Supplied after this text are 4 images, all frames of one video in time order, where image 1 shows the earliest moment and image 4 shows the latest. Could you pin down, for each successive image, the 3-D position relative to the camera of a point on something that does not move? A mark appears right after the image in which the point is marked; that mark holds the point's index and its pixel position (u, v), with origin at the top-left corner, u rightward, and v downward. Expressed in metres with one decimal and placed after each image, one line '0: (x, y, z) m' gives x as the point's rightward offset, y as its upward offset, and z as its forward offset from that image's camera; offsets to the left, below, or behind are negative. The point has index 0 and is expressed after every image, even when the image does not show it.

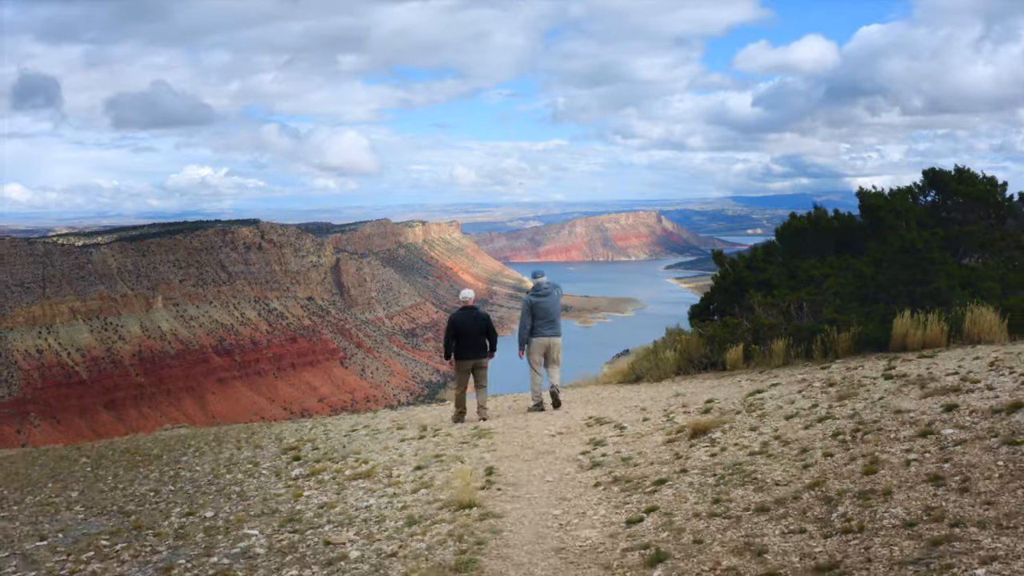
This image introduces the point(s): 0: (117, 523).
0: (-5.4, -3.2, +10.2) m
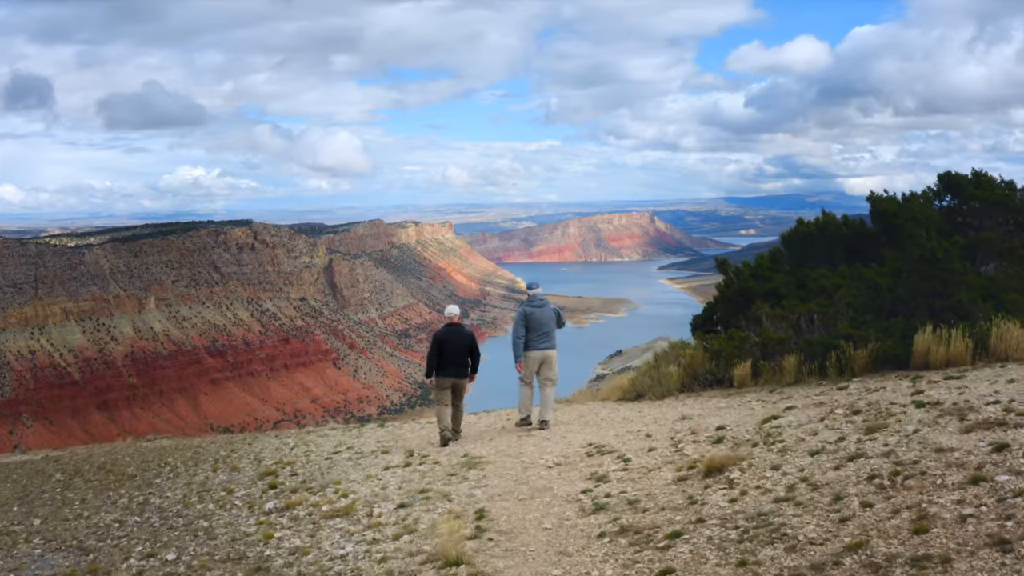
0: (-5.5, -3.5, +9.0) m
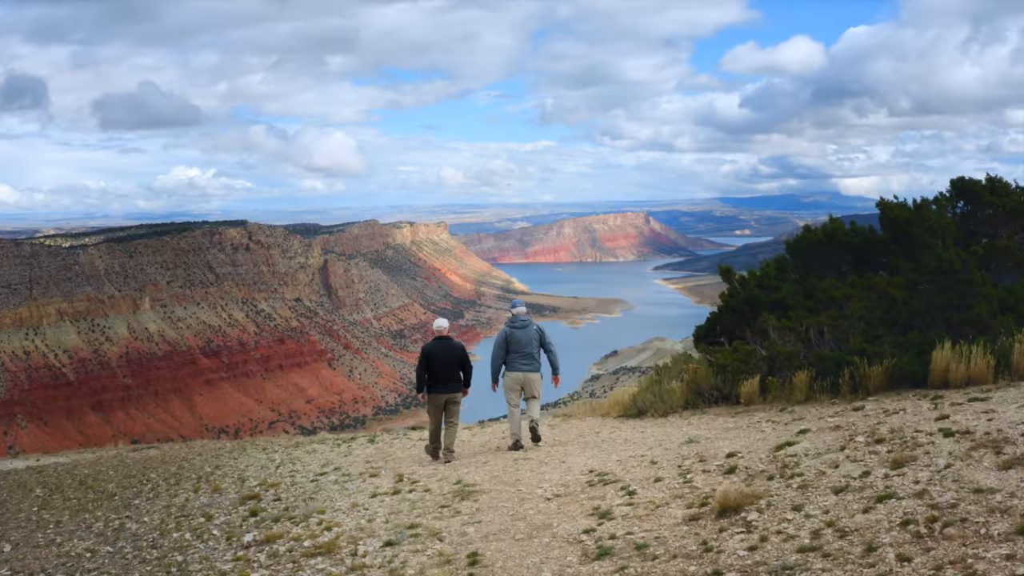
0: (-5.3, -3.6, +8.7) m
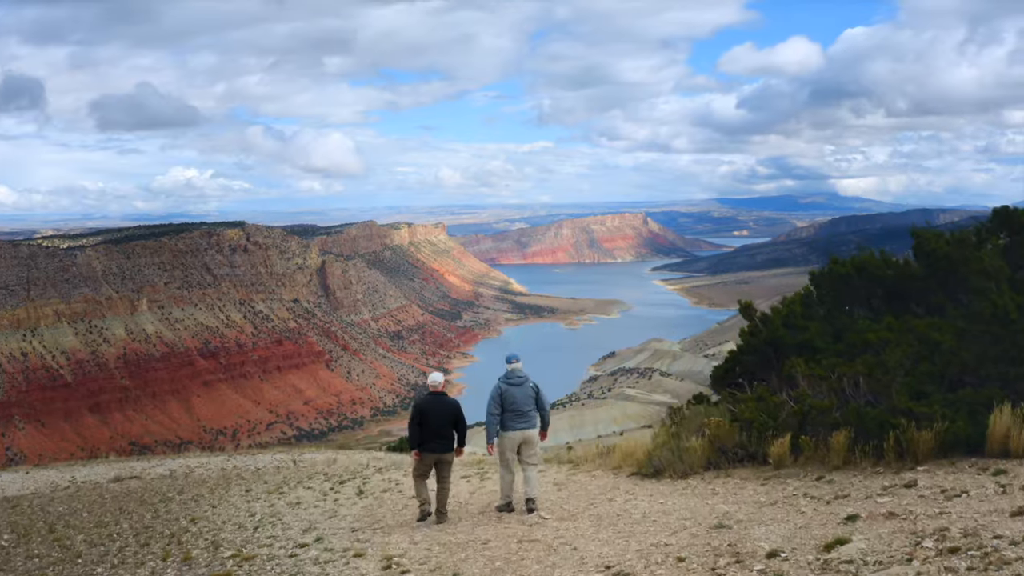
0: (-5.2, -3.5, +8.7) m
